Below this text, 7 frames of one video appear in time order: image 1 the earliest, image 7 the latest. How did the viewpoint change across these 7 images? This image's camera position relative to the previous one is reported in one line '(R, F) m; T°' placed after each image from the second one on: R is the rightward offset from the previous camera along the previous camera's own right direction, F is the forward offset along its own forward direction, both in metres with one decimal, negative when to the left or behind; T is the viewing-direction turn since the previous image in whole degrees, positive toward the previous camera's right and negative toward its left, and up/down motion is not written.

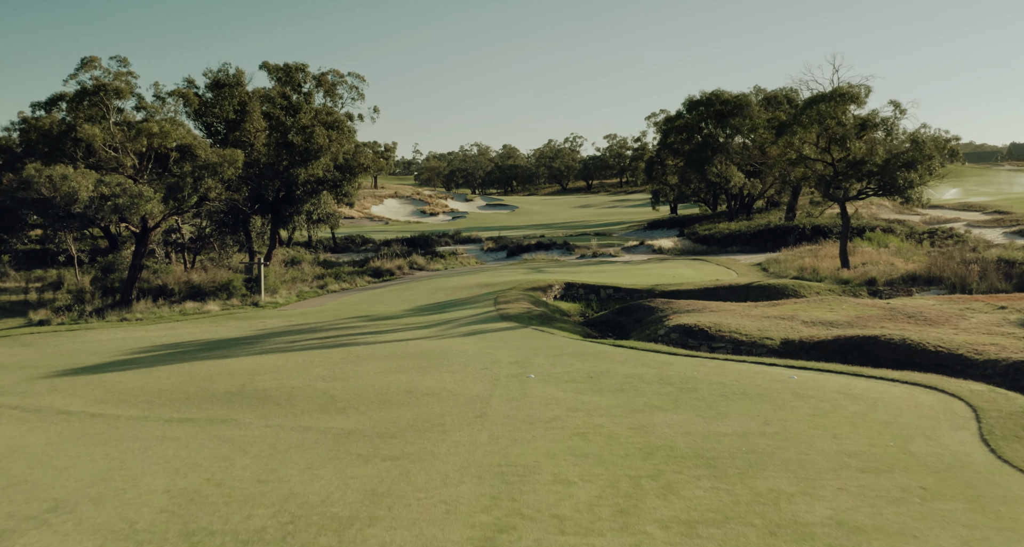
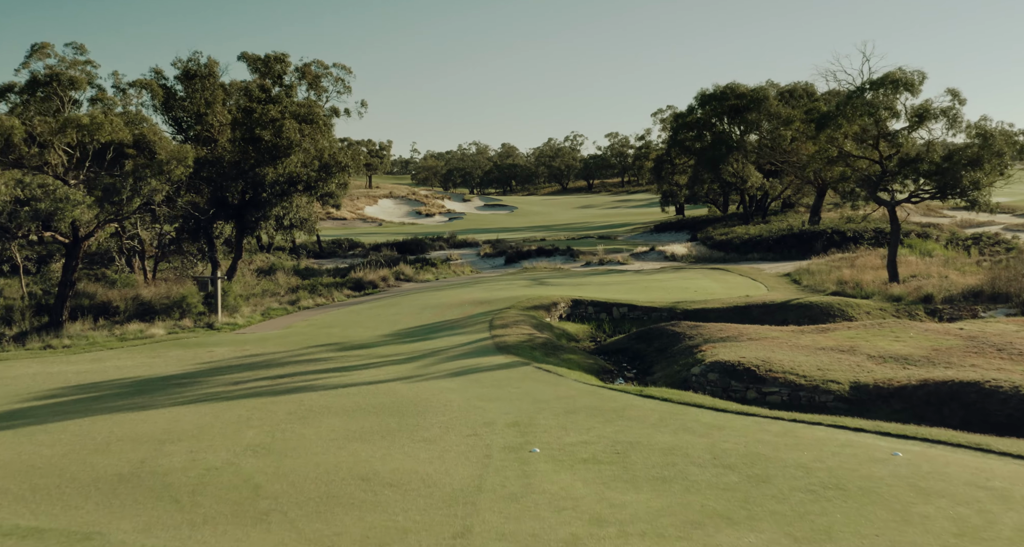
(0.0, +3.1) m; 0°
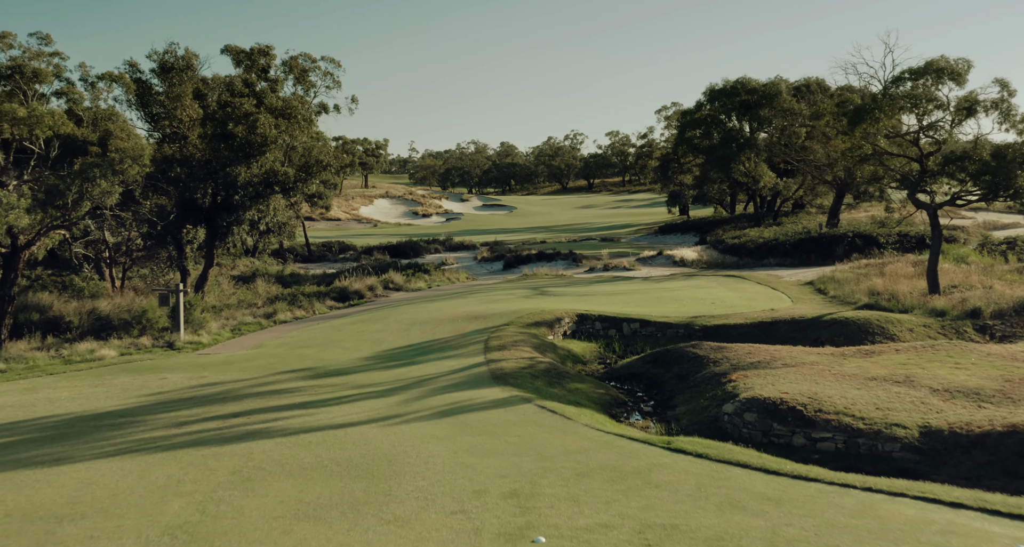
(0.0, +2.1) m; 0°
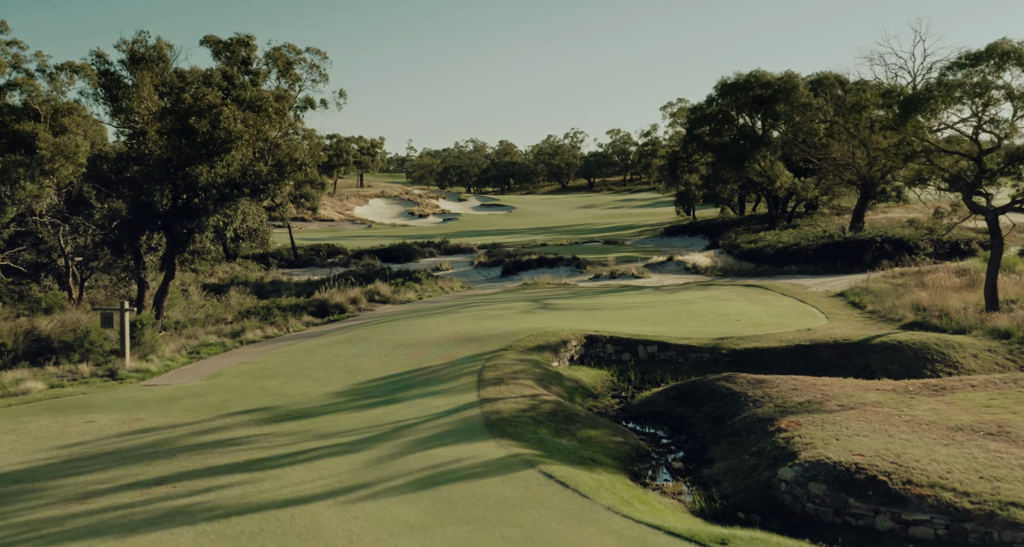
(0.0, +2.3) m; 0°
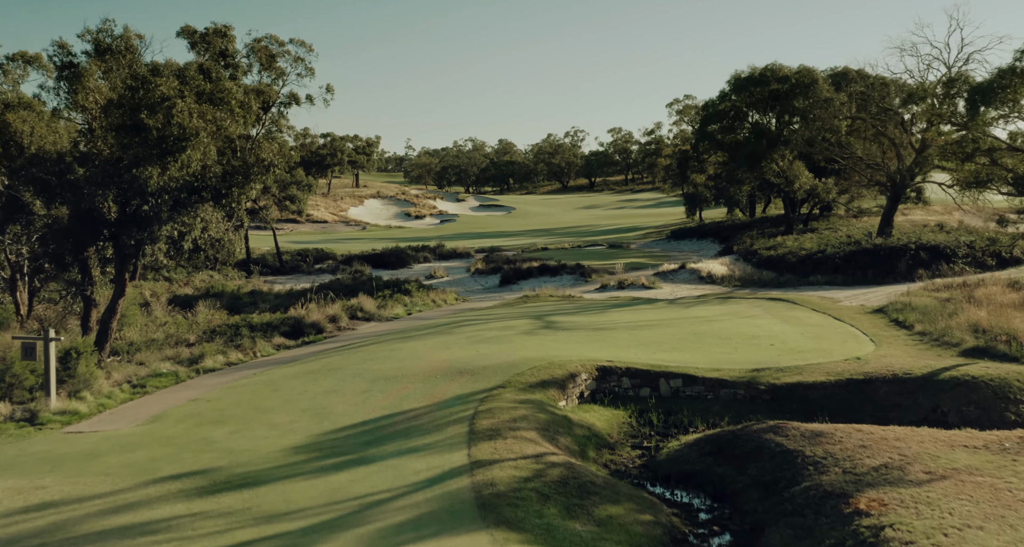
(0.0, +2.3) m; 0°
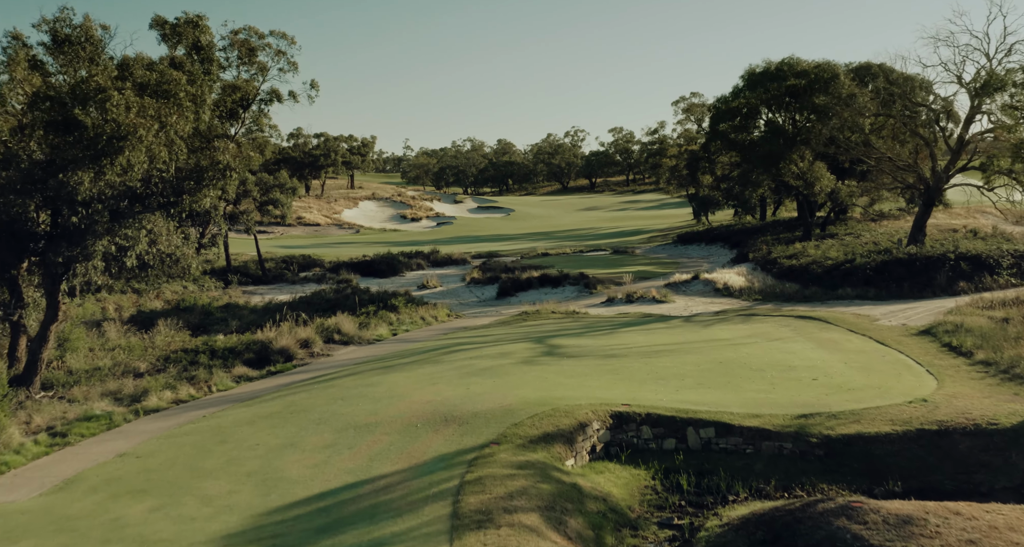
(0.0, +2.3) m; 0°
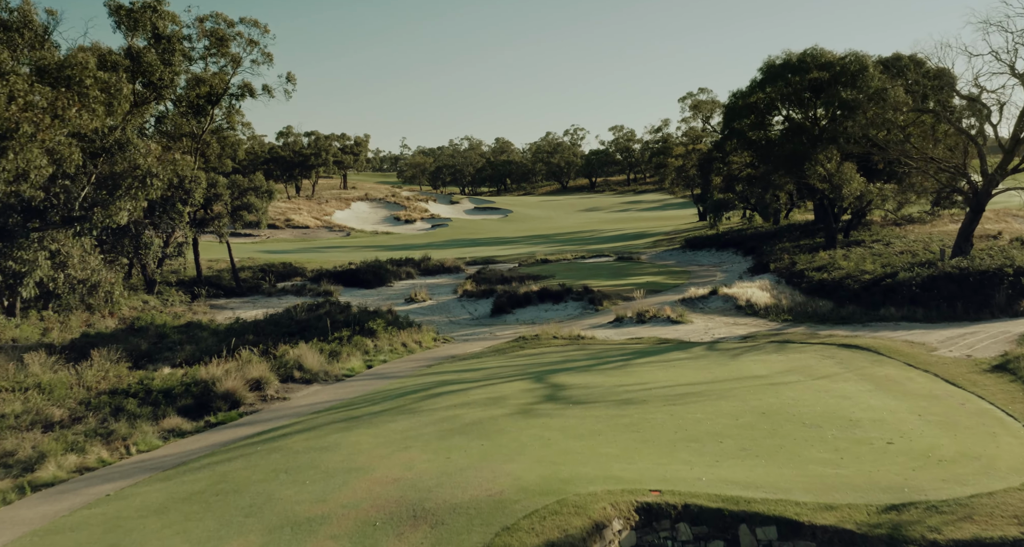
(+0.1, +2.8) m; 0°
